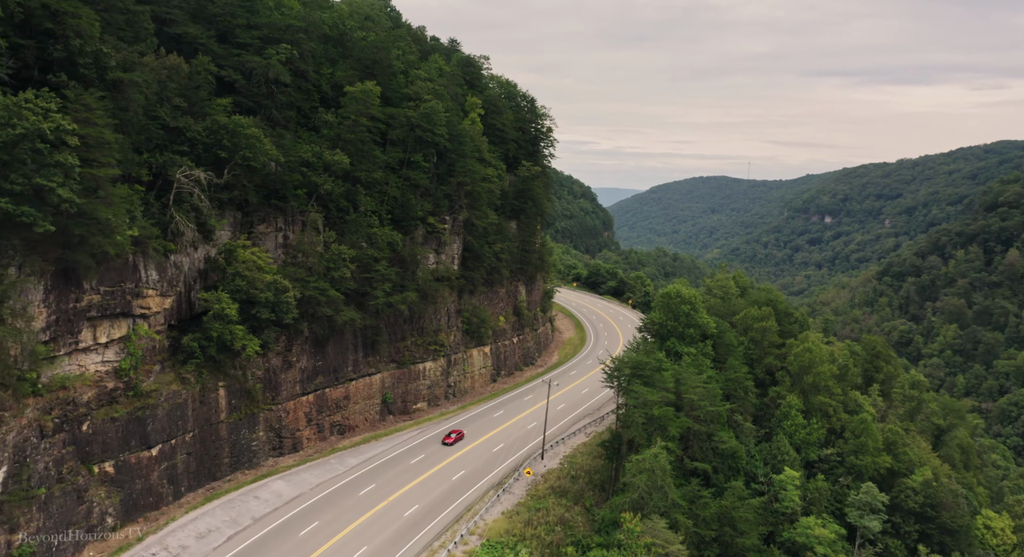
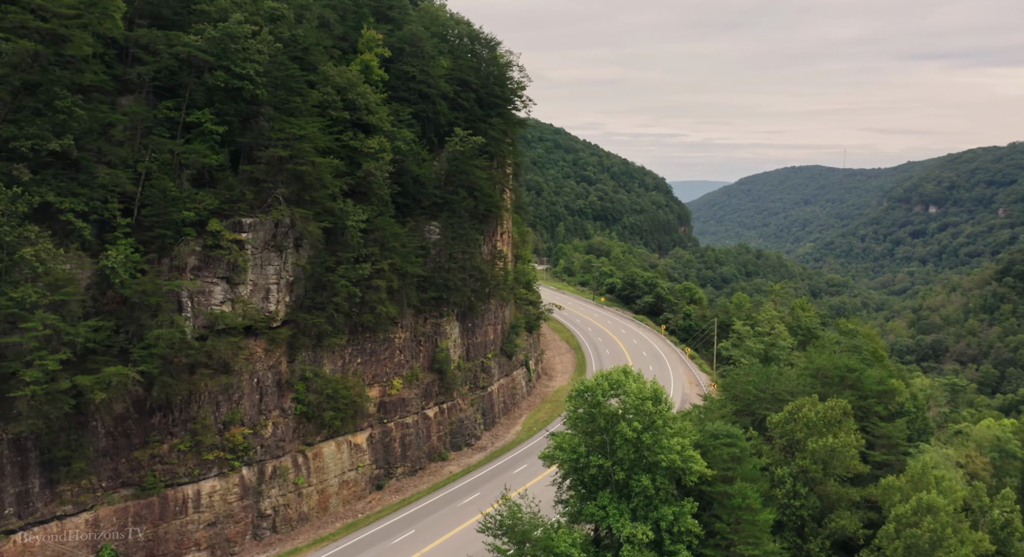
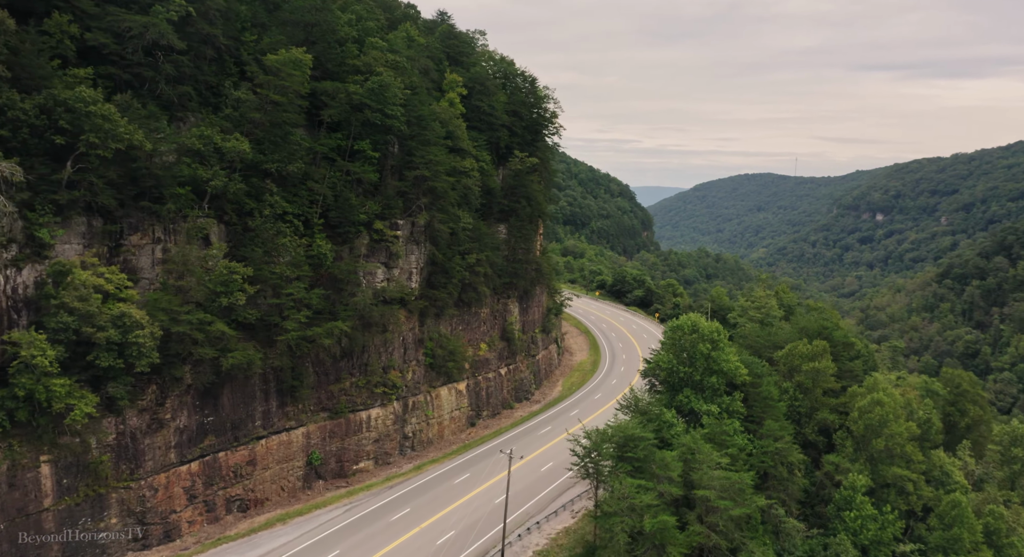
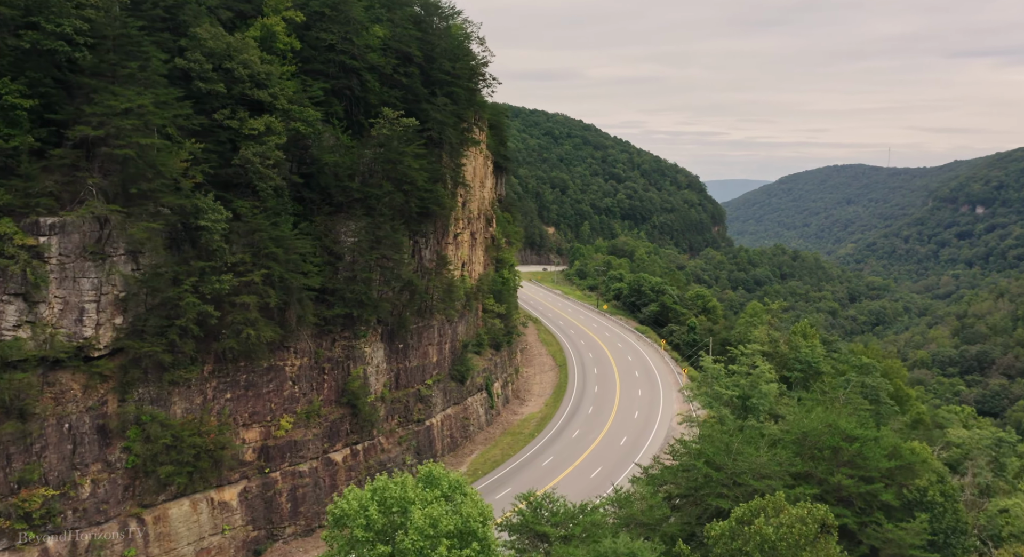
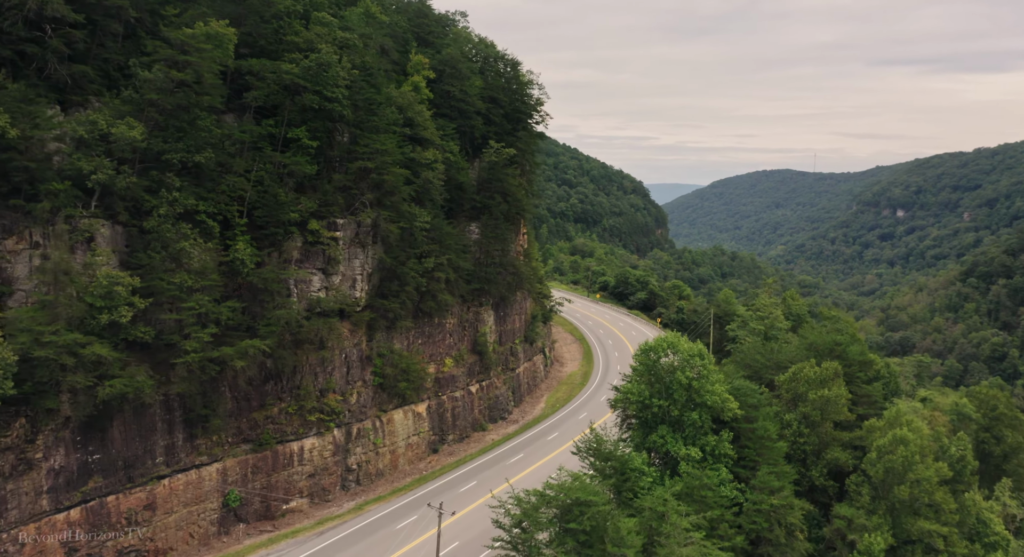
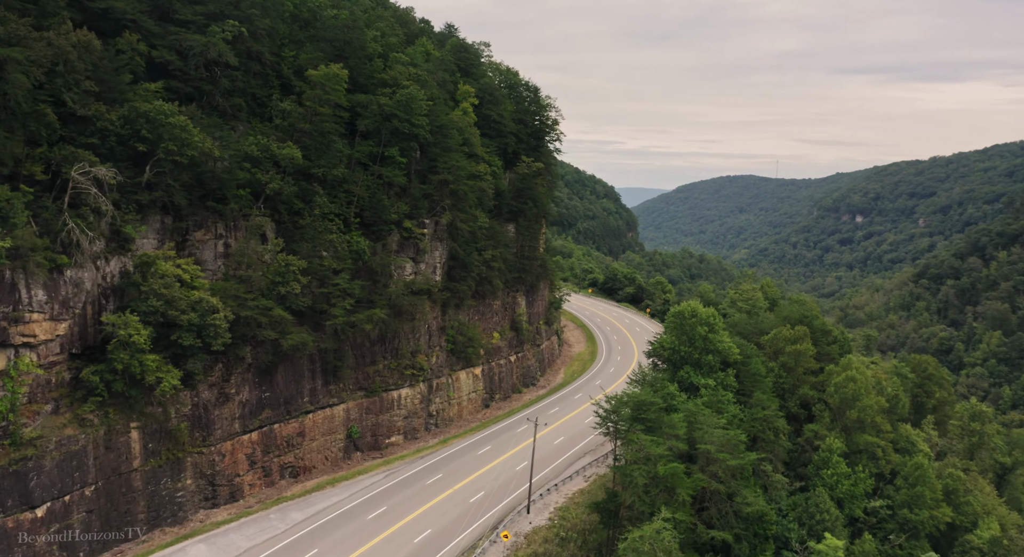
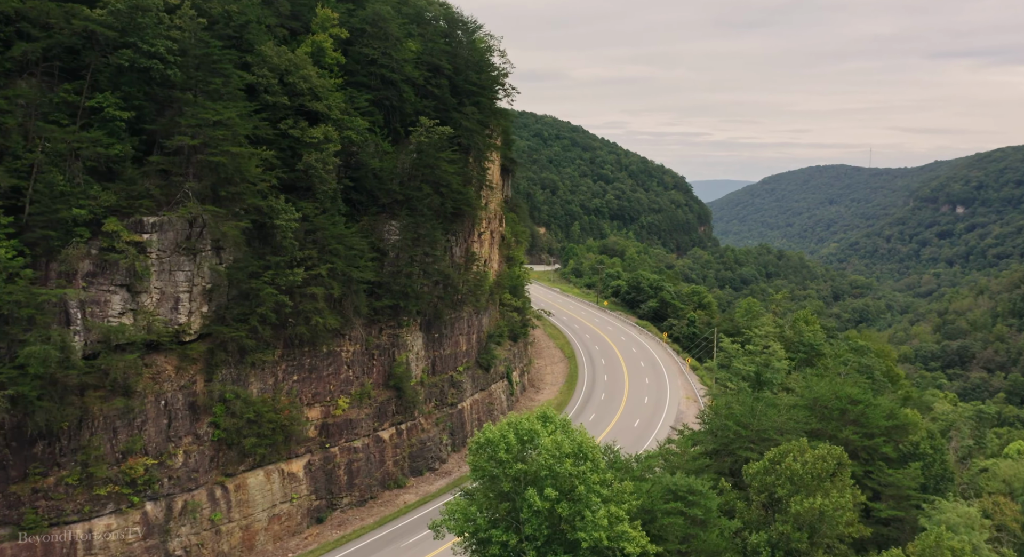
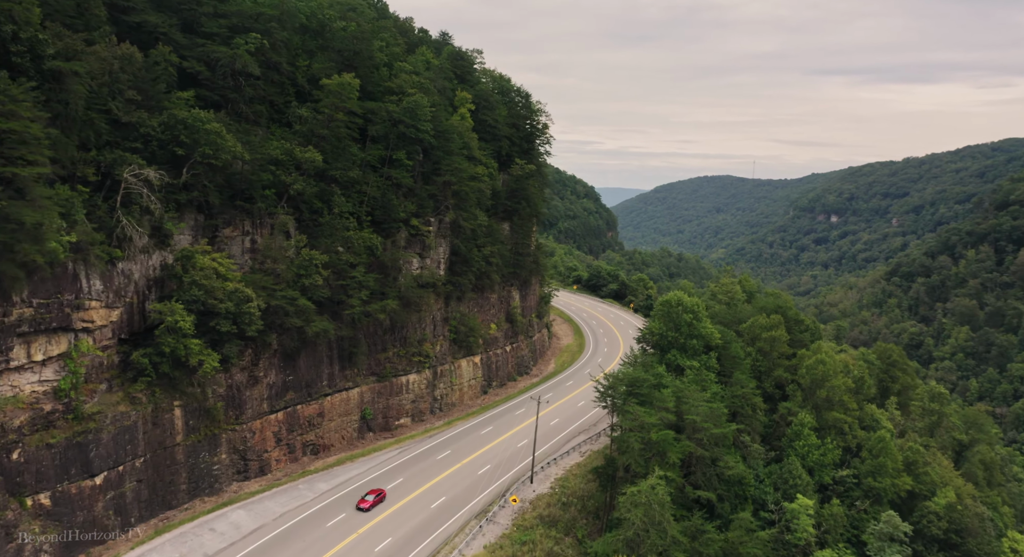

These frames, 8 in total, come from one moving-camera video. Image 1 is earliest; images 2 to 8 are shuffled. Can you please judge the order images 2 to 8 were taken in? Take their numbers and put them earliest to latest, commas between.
8, 6, 3, 5, 2, 7, 4
